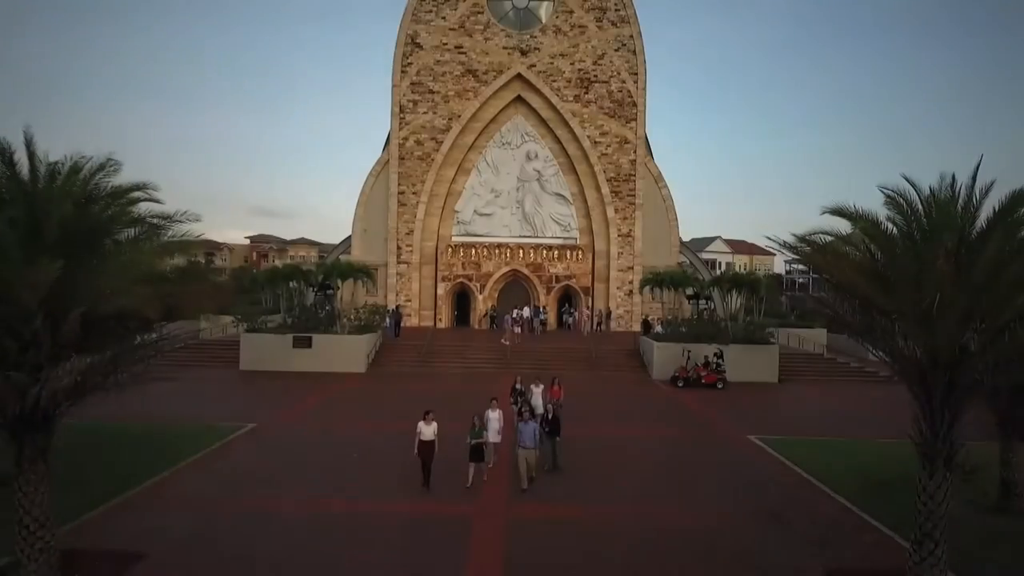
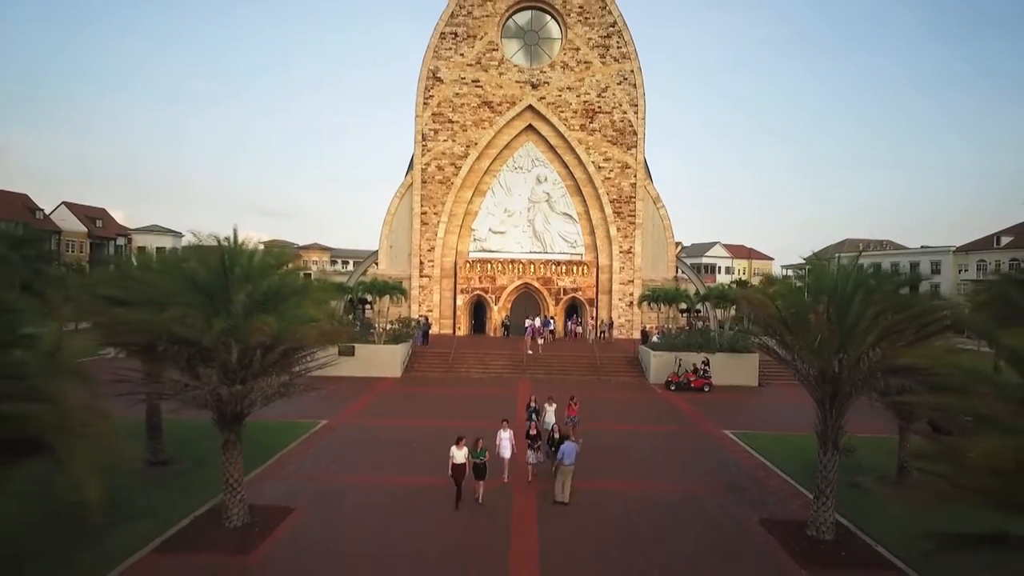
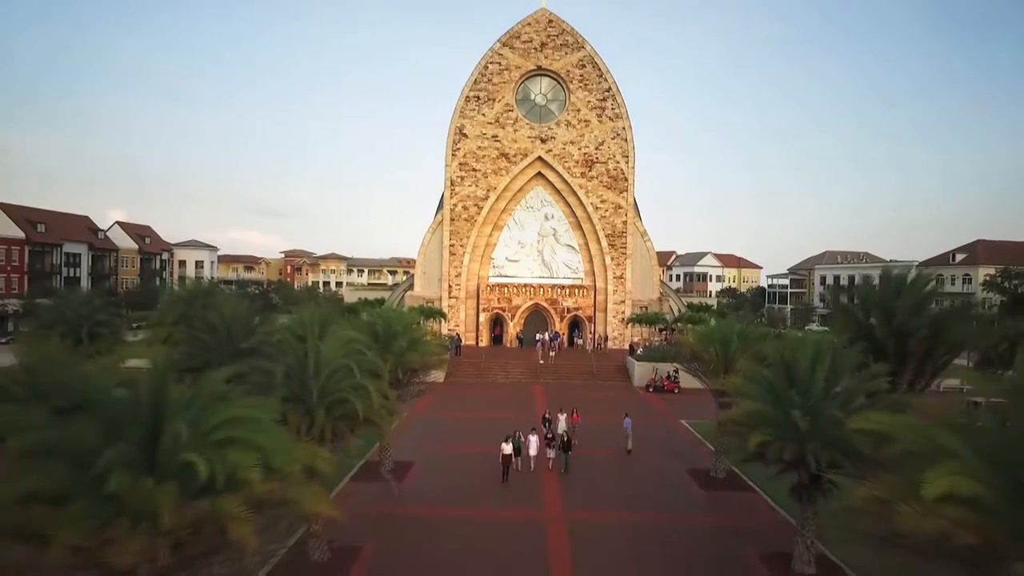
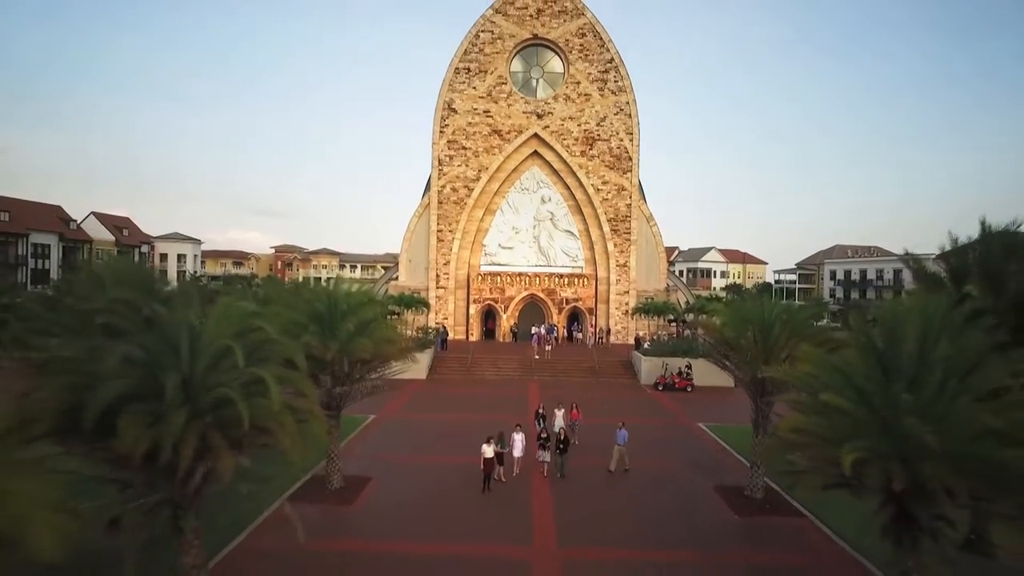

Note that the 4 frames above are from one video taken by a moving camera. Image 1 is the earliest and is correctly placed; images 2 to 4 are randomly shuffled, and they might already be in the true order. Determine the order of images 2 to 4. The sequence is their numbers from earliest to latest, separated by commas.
2, 4, 3
